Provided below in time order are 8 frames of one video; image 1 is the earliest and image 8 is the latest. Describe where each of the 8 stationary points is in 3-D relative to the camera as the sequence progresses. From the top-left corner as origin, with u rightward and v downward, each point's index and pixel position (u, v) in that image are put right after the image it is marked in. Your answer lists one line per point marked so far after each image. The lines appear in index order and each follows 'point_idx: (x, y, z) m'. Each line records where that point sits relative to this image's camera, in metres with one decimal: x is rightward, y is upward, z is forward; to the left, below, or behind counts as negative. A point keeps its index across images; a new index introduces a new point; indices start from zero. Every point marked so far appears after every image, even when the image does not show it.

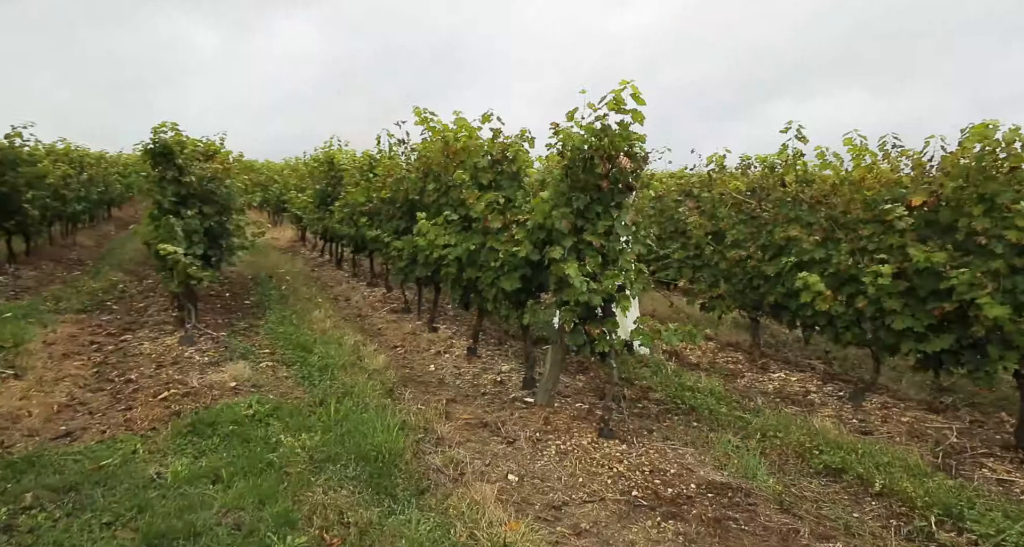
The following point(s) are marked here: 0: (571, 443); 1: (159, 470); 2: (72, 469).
0: (+0.4, -1.2, +4.6) m
1: (-2.1, -1.2, +3.9) m
2: (-2.6, -1.1, +3.9) m
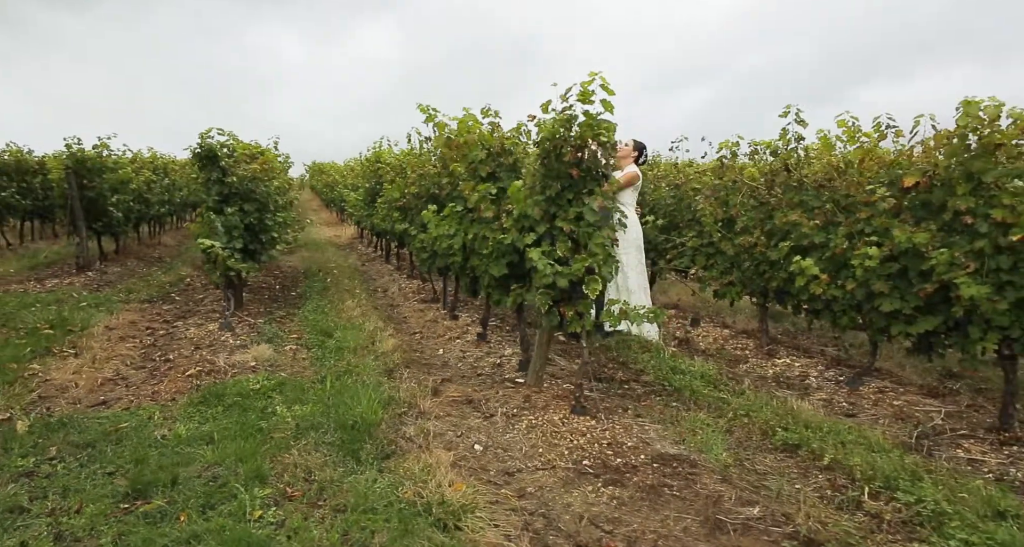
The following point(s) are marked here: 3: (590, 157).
0: (+0.2, -1.1, +4.9) m
1: (-2.3, -1.1, +4.5) m
2: (-2.9, -1.1, +4.5) m
3: (+0.6, +0.9, +4.9) m
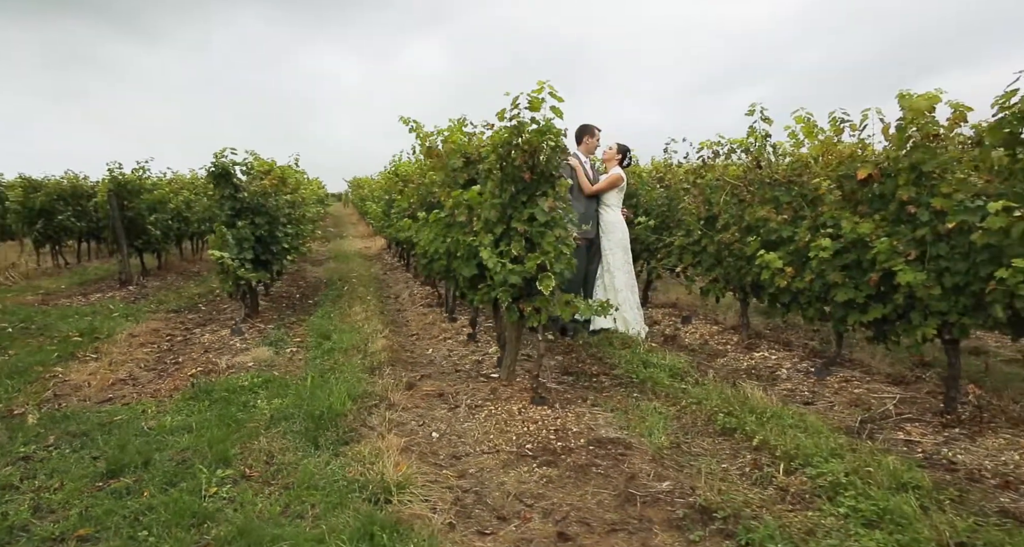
0: (-0.1, -1.1, +5.2) m
1: (-2.7, -1.1, +4.9) m
2: (-3.2, -1.1, +5.0) m
3: (+0.2, +0.9, +5.2) m
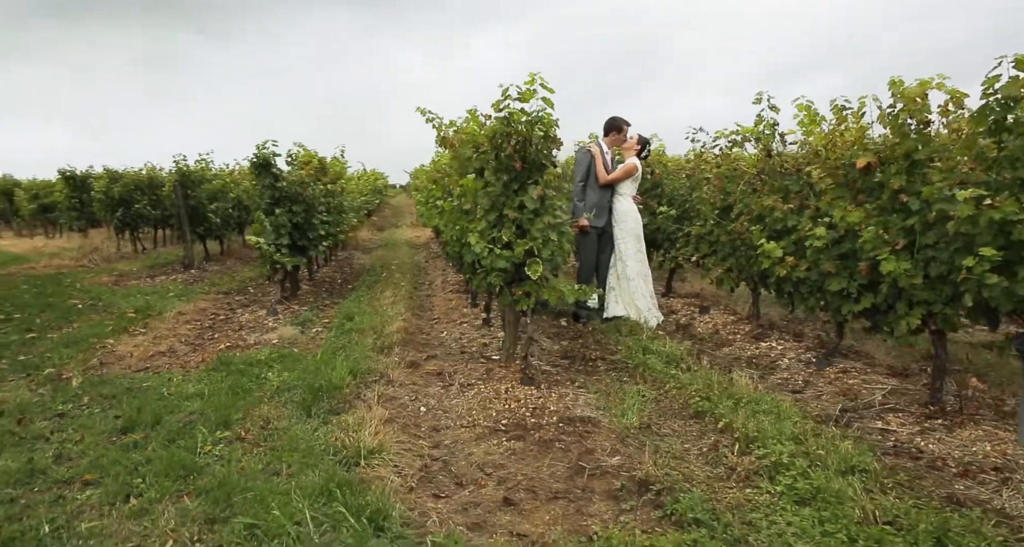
0: (-0.2, -0.9, +5.4) m
1: (-2.8, -1.0, +5.4) m
2: (-3.3, -1.0, +5.6) m
3: (+0.2, +1.0, +5.4) m
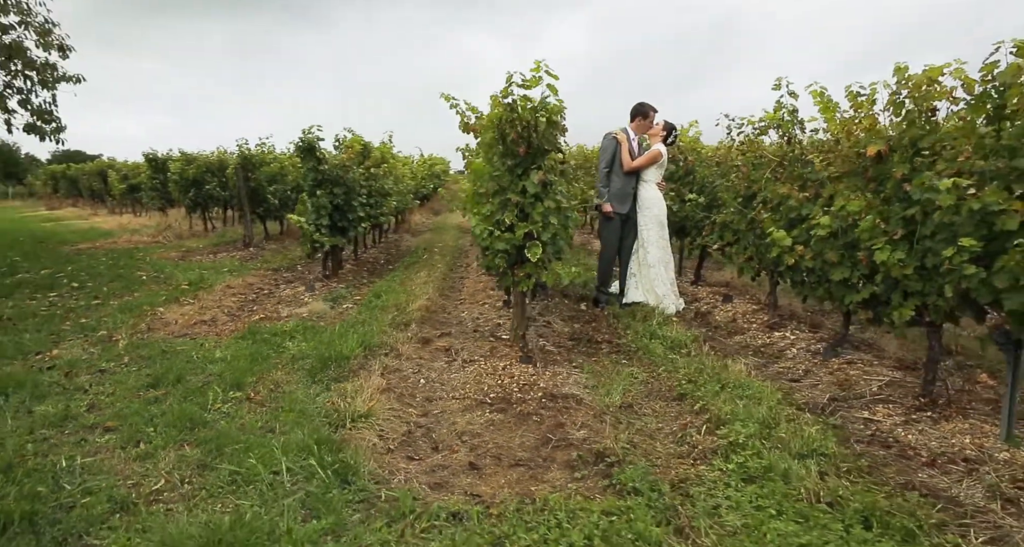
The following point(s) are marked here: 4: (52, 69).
0: (-0.2, -0.8, +5.6) m
1: (-2.8, -0.7, +5.9) m
2: (-3.2, -0.7, +6.1) m
3: (+0.2, +1.1, +5.5) m
4: (-9.0, +4.0, +13.1) m
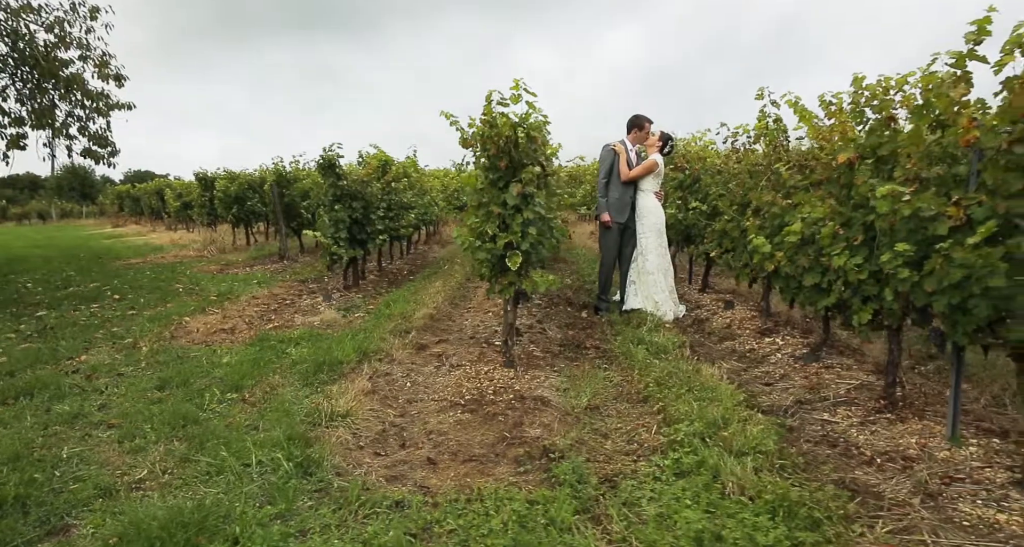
0: (-0.3, -0.8, +5.9) m
1: (-2.9, -0.8, +6.3) m
2: (-3.4, -0.8, +6.6) m
3: (0.0, +1.1, +5.8) m
4: (-8.7, +3.7, +14.1) m
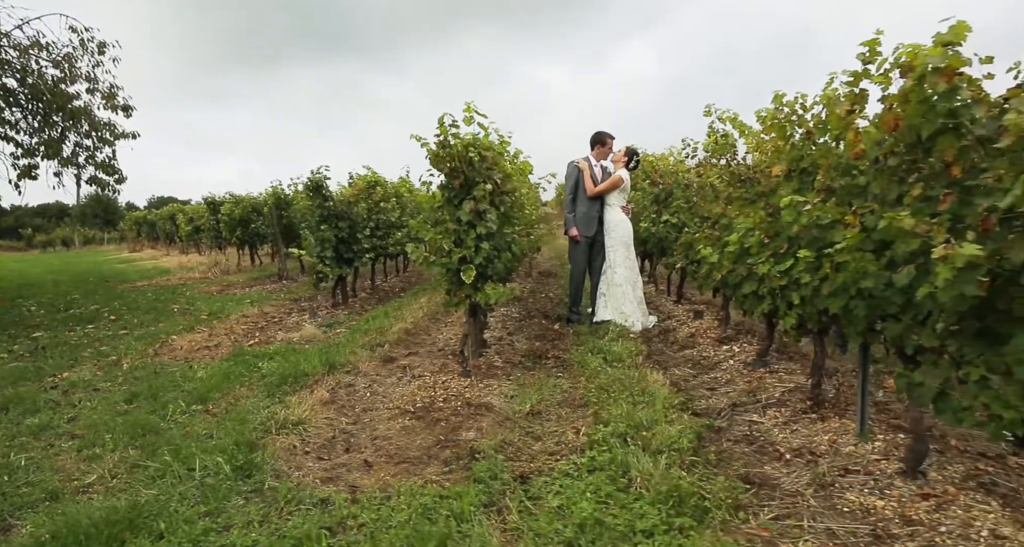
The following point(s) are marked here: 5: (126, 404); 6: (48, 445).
0: (-0.7, -1.0, +6.1) m
1: (-3.3, -1.0, +6.6) m
2: (-3.7, -1.0, +6.9) m
3: (-0.4, +1.0, +6.1) m
4: (-9.0, +3.3, +14.6) m
5: (-3.3, -1.1, +5.6) m
6: (-3.2, -1.2, +4.6) m
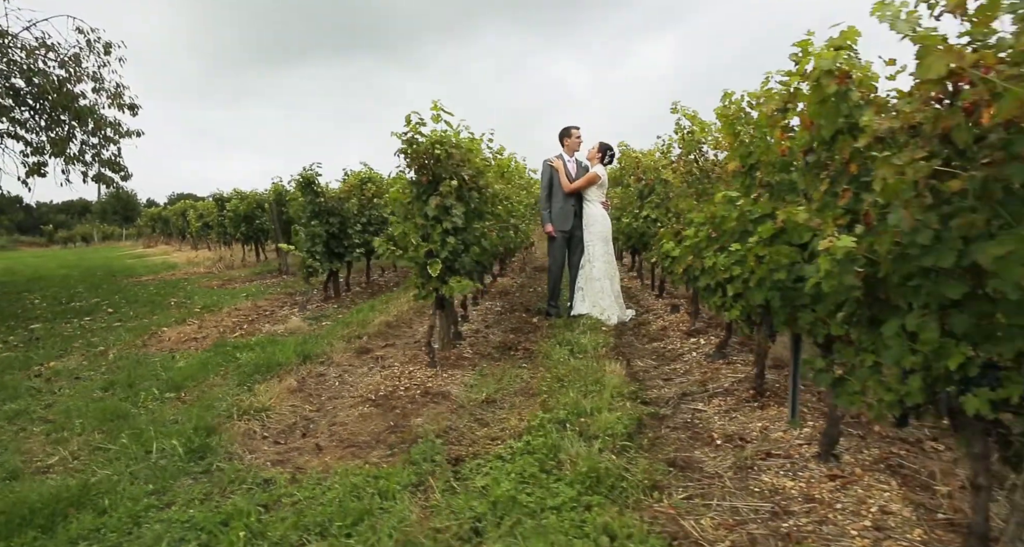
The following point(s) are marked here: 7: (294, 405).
0: (-1.0, -0.9, +6.3) m
1: (-3.6, -0.9, +6.9) m
2: (-4.1, -1.0, +7.1) m
3: (-0.7, +1.0, +6.3) m
4: (-9.1, +3.4, +14.9) m
5: (-3.6, -1.1, +5.8) m
6: (-3.6, -1.1, +4.8) m
7: (-1.8, -1.1, +5.4) m
